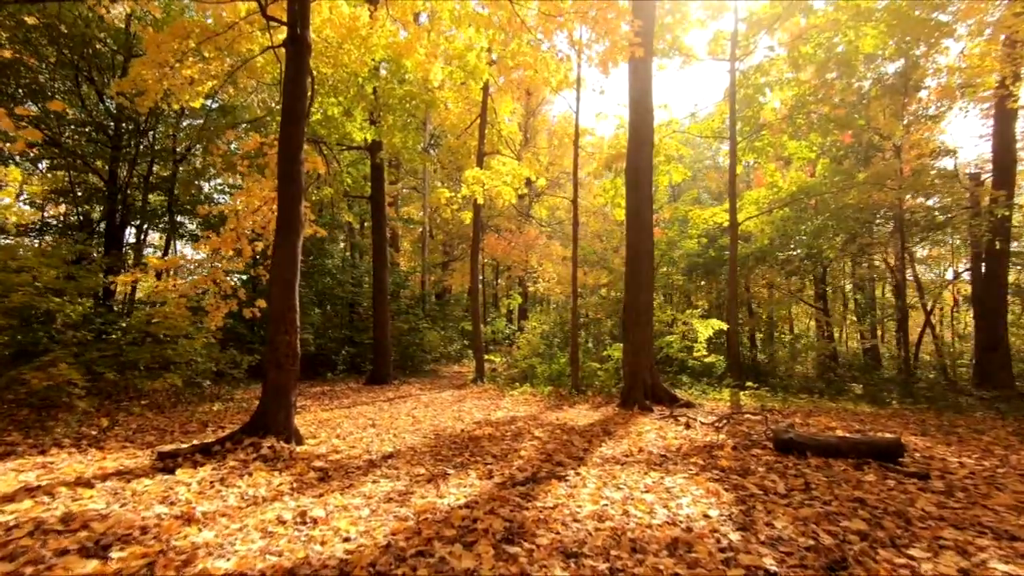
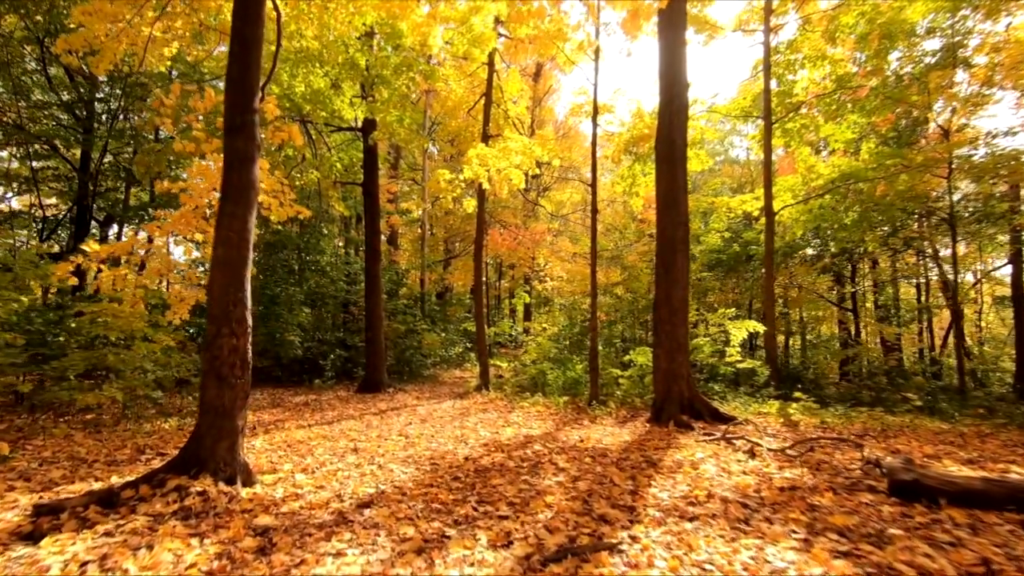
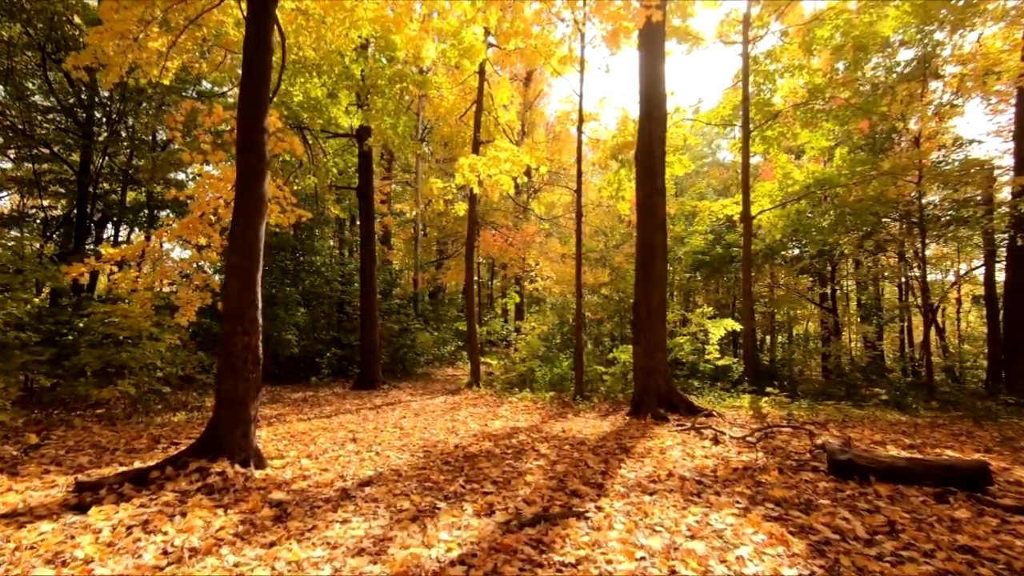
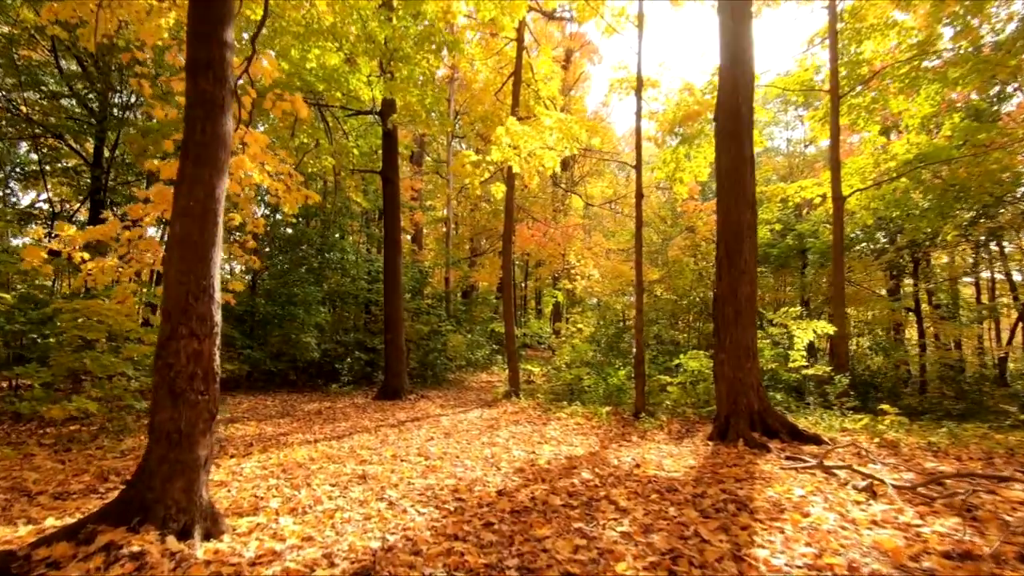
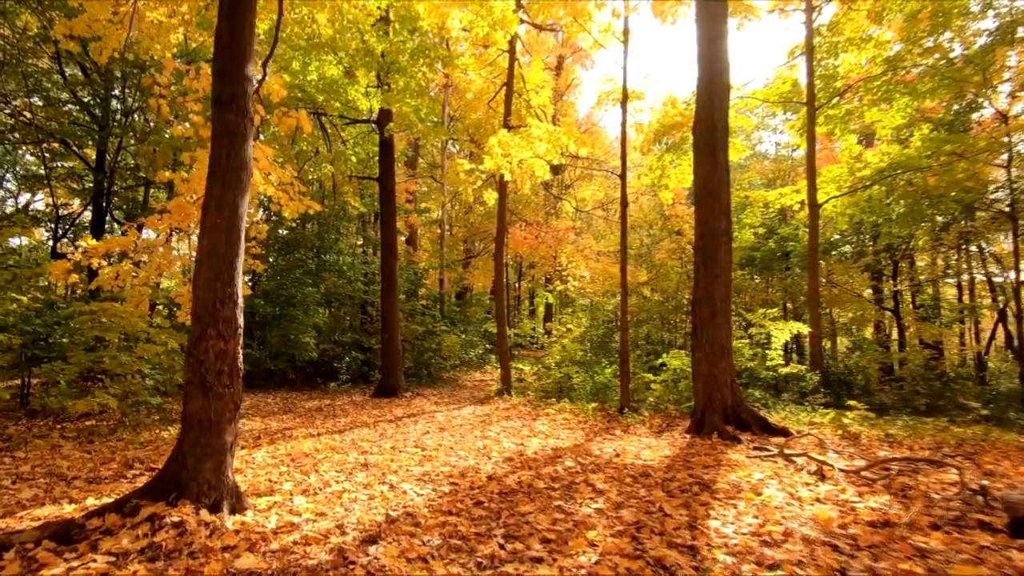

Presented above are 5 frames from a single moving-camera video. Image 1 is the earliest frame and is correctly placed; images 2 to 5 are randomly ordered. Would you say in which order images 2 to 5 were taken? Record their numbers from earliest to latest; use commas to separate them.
3, 2, 5, 4
